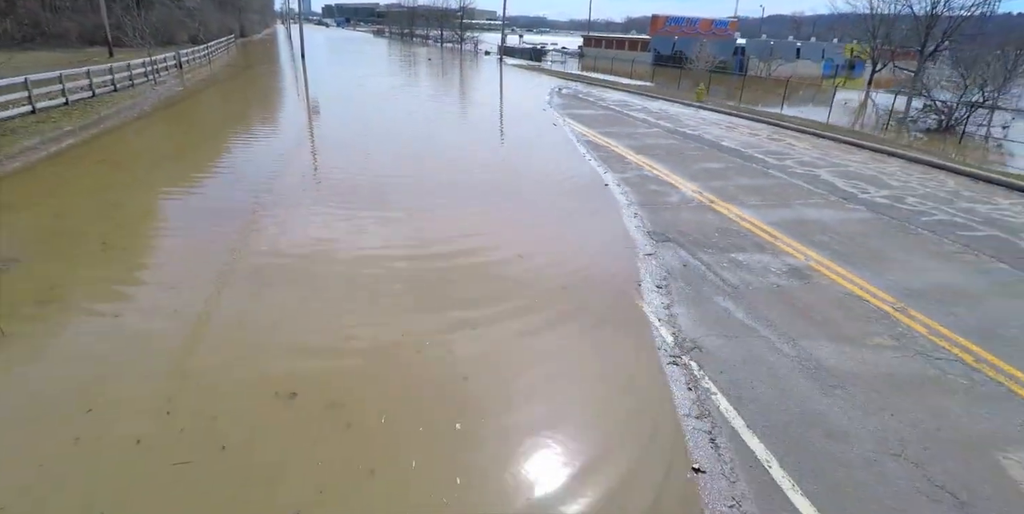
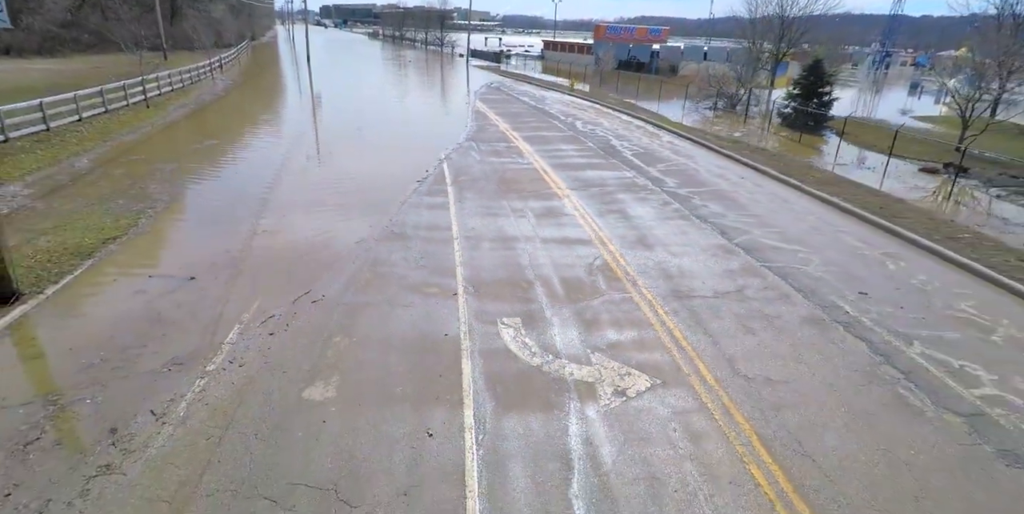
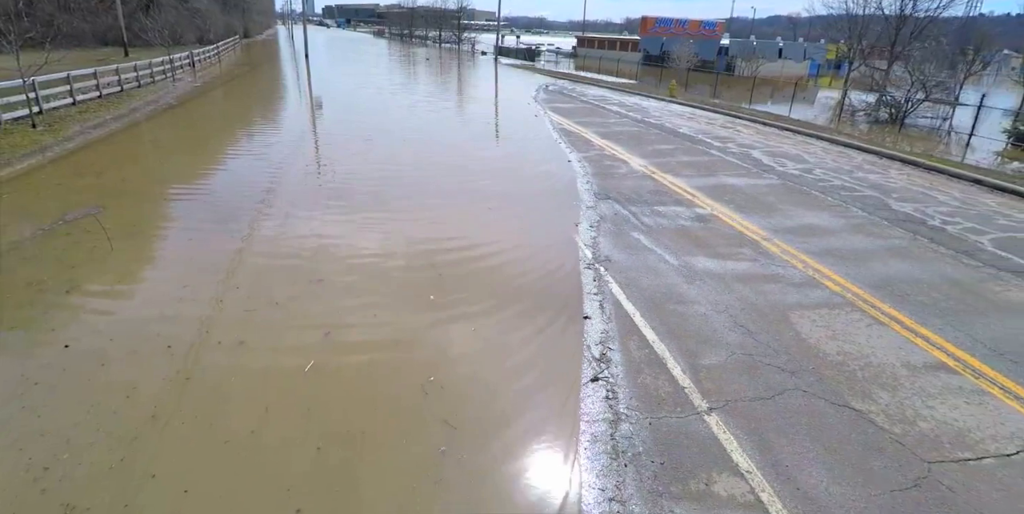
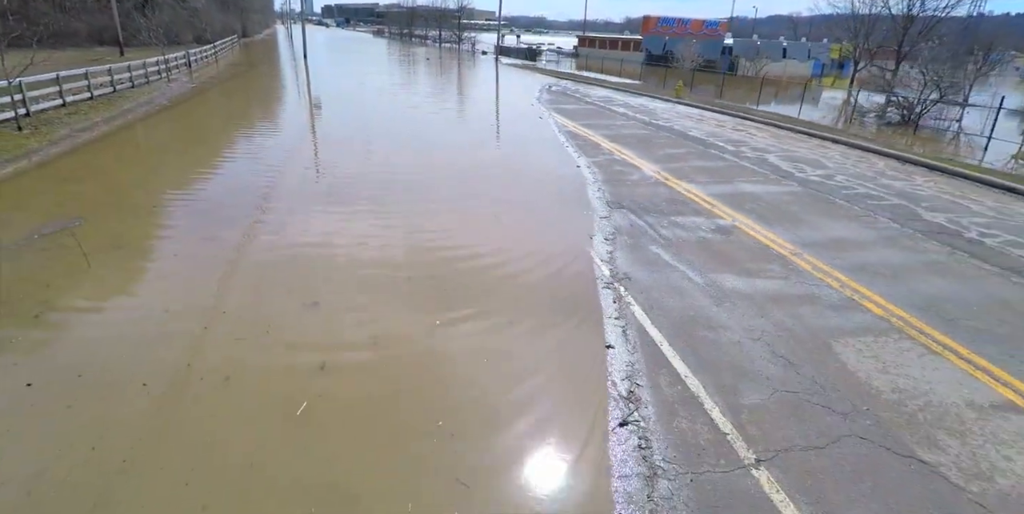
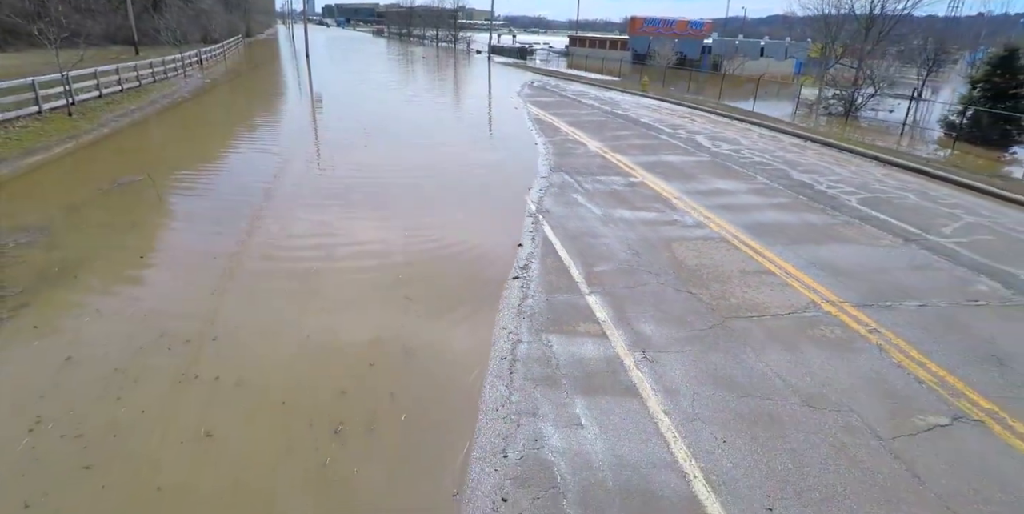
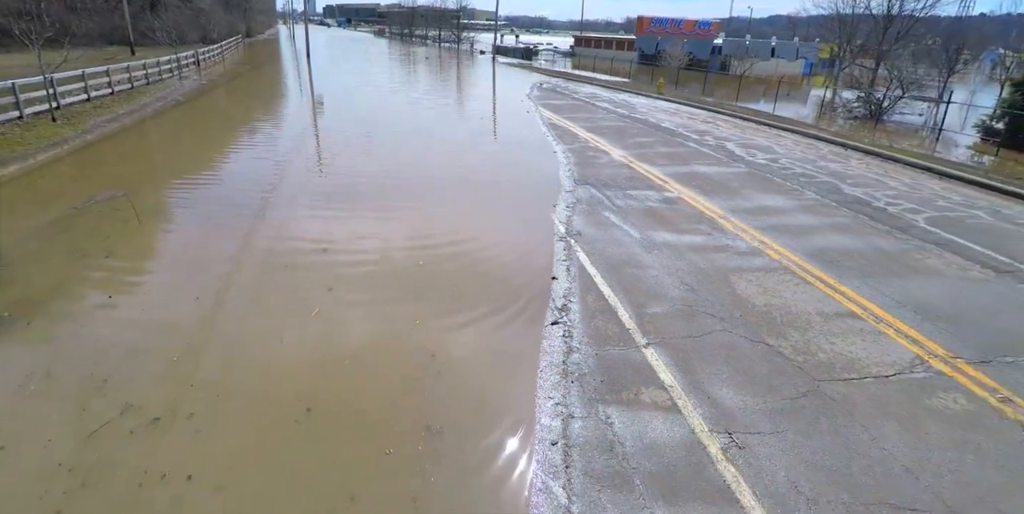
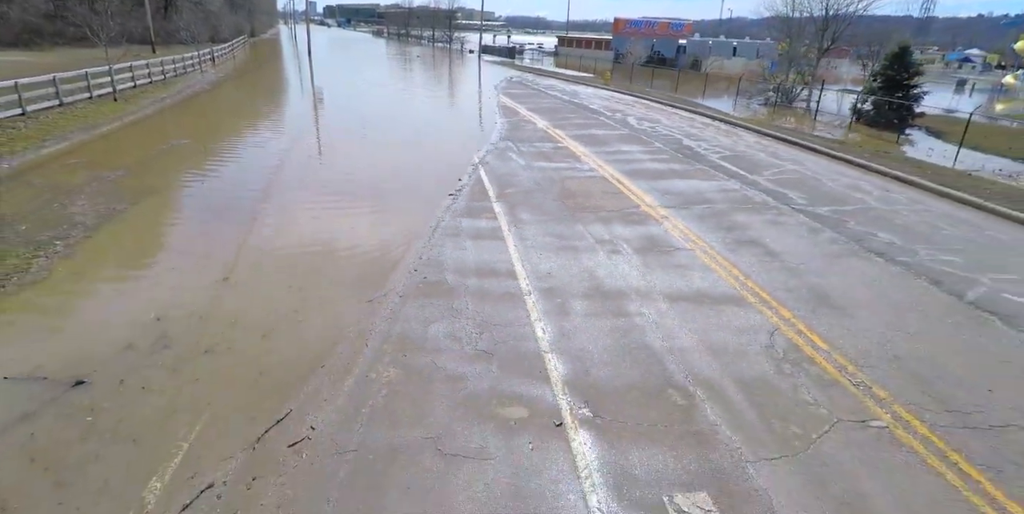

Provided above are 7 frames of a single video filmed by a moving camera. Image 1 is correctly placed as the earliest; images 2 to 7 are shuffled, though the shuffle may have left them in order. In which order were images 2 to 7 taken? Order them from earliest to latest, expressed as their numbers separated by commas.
4, 3, 6, 5, 7, 2
